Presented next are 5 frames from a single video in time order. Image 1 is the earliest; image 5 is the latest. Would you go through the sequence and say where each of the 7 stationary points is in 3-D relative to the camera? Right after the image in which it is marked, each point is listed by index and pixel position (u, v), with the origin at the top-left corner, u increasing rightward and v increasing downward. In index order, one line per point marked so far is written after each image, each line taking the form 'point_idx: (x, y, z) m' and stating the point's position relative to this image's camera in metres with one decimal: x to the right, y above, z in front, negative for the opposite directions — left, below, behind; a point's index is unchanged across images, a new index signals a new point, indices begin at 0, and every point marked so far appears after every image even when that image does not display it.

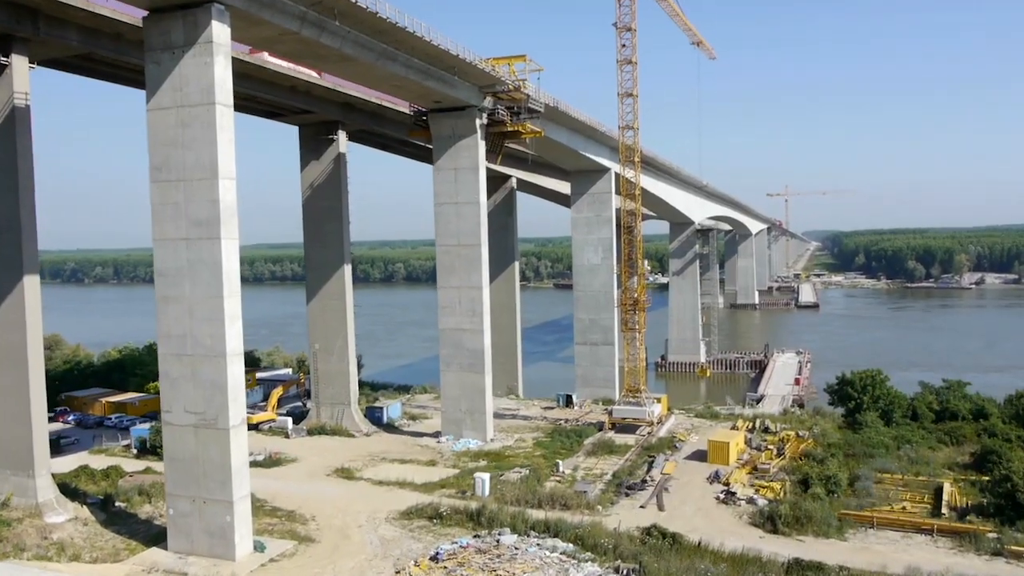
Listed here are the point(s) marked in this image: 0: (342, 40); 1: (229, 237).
0: (-3.6, +5.3, +17.7) m
1: (-4.9, +0.9, +14.4) m
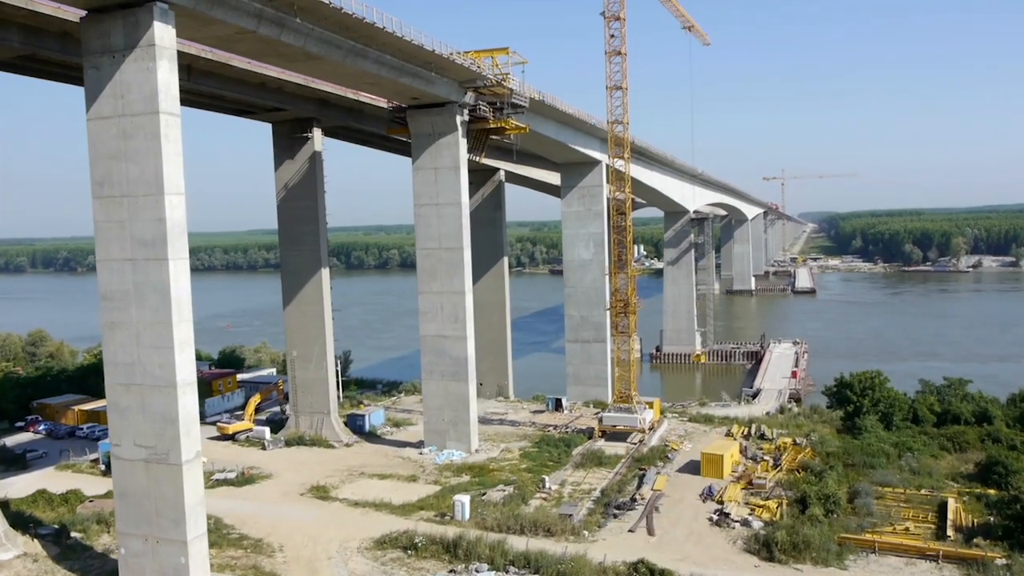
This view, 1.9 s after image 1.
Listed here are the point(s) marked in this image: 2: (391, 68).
0: (-4.1, +5.0, +16.5) m
1: (-5.4, +0.5, +13.3) m
2: (-2.9, +5.2, +19.7) m
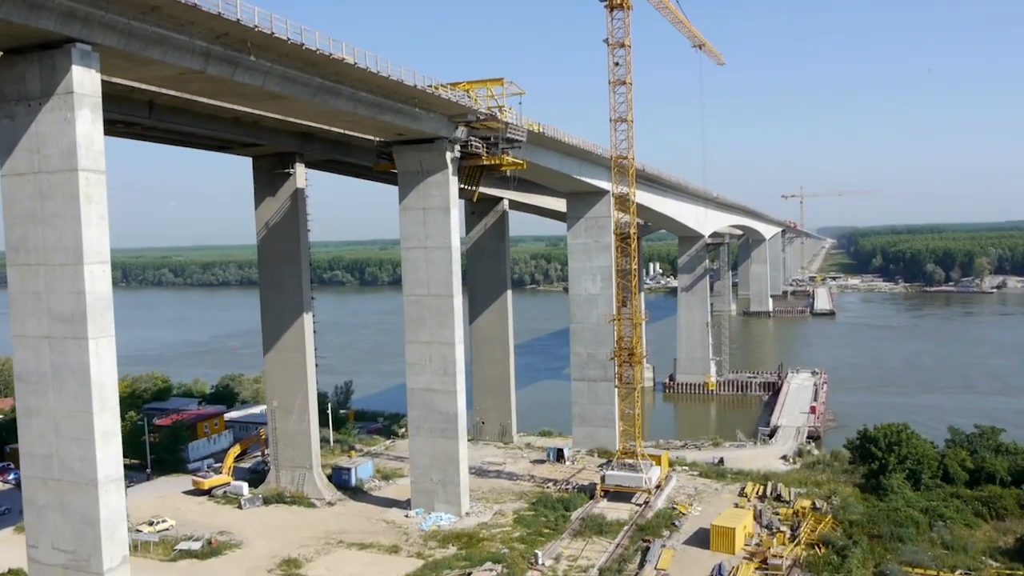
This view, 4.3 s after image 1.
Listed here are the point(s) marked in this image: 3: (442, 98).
0: (-4.4, +3.8, +14.8) m
1: (-5.7, -0.7, +11.6) m
2: (-3.1, +4.0, +18.0) m
3: (-1.6, +4.5, +19.4) m
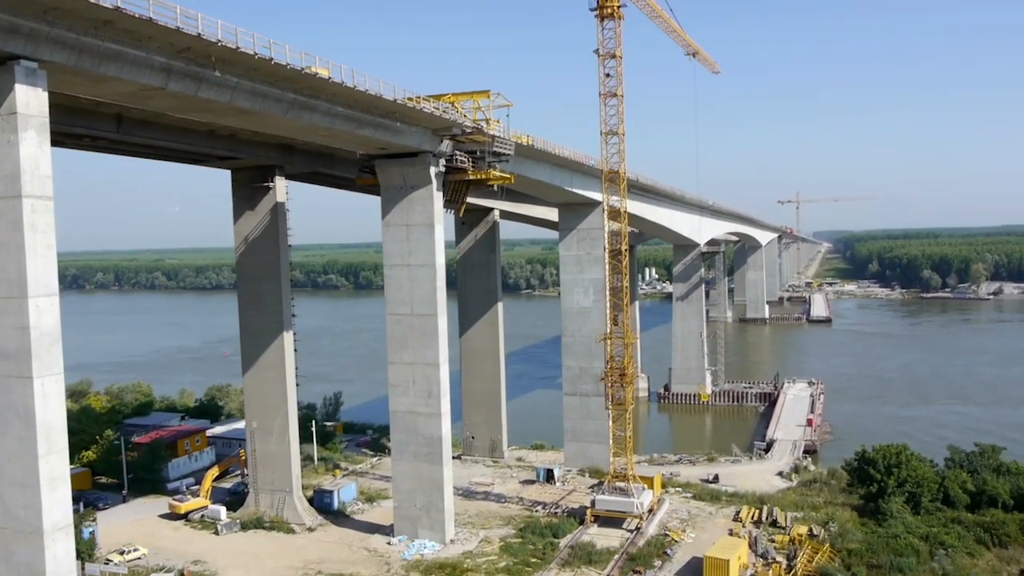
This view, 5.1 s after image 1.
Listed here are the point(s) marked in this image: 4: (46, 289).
0: (-4.7, +3.3, +14.0) m
1: (-6.0, -1.1, +10.8) m
2: (-3.4, +3.5, +17.2) m
3: (-2.0, +4.0, +18.7) m
4: (-6.0, 0.0, +10.8) m
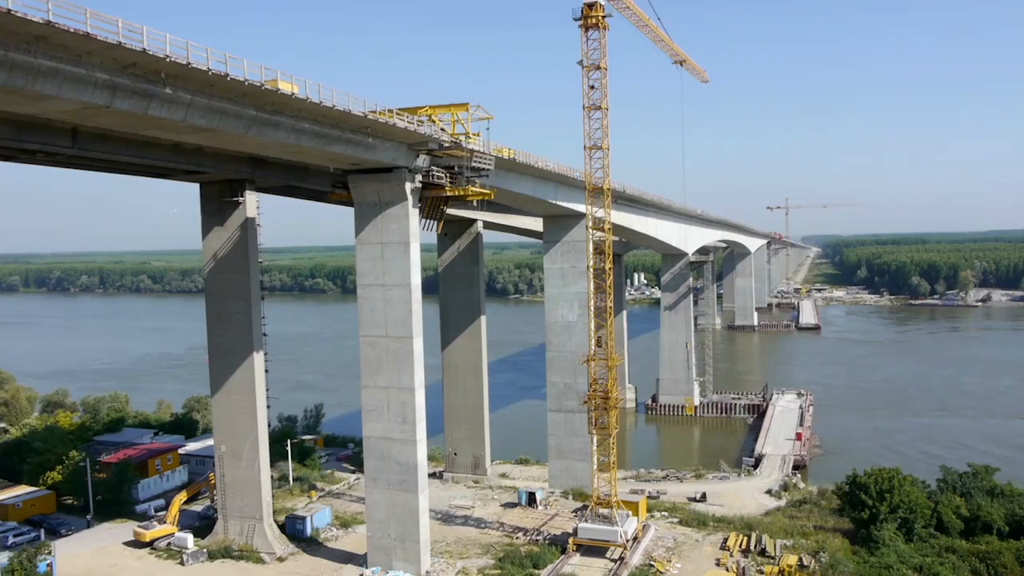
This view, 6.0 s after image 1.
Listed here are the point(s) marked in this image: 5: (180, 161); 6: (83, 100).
0: (-5.1, +2.8, +13.1) m
1: (-6.4, -1.6, +9.8) m
2: (-3.9, +3.0, +16.3) m
3: (-2.4, +3.5, +17.8) m
4: (-6.4, -0.5, +9.8) m
5: (-7.8, +3.0, +19.3) m
6: (-5.9, +2.6, +11.4) m
